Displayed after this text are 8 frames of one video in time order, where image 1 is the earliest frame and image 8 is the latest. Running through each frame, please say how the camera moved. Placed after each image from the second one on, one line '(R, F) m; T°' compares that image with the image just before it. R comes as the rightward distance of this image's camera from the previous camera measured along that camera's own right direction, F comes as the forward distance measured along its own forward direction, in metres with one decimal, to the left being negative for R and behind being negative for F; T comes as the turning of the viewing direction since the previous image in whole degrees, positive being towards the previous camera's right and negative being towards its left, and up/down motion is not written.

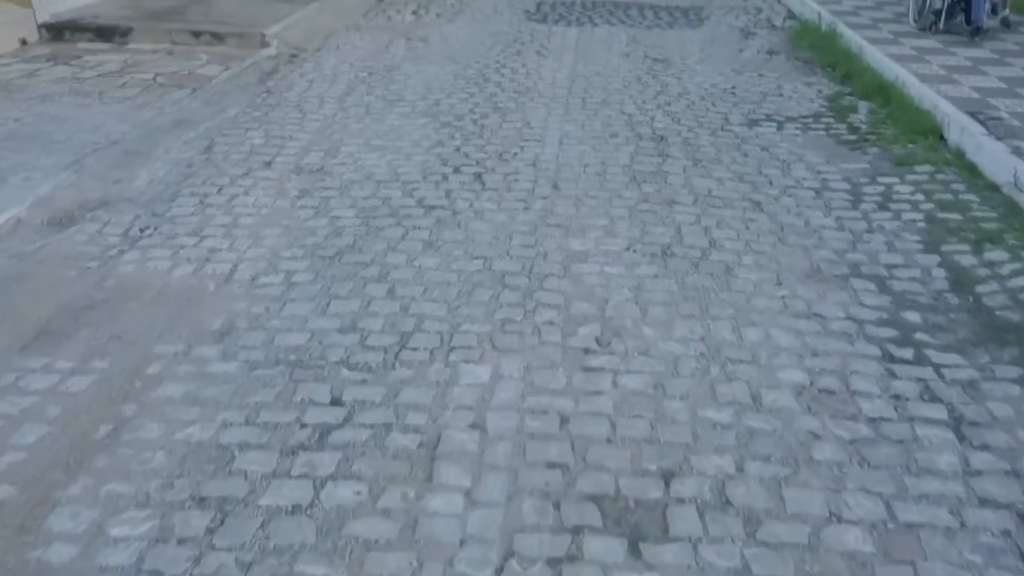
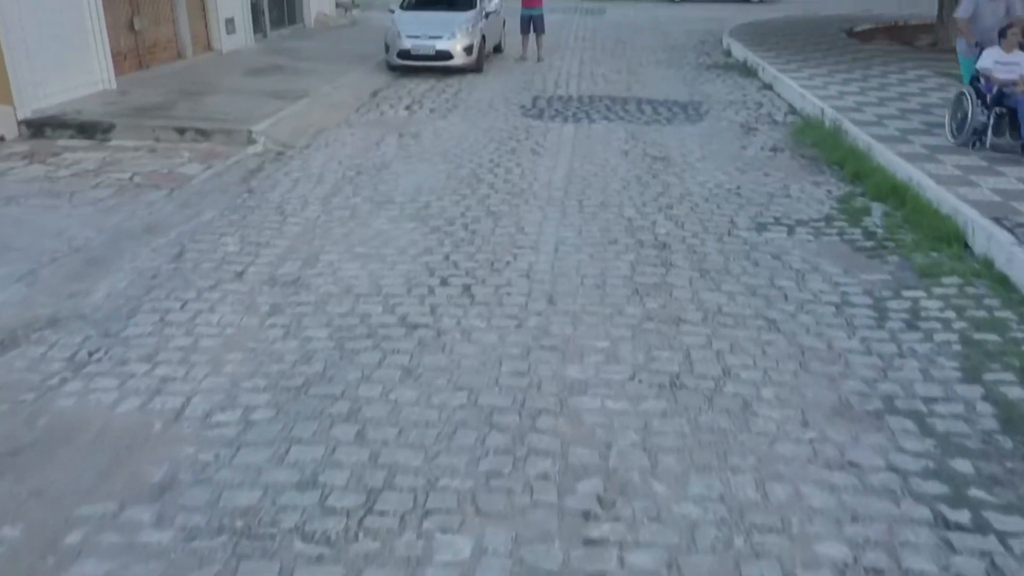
(+0.1, +0.6) m; 0°
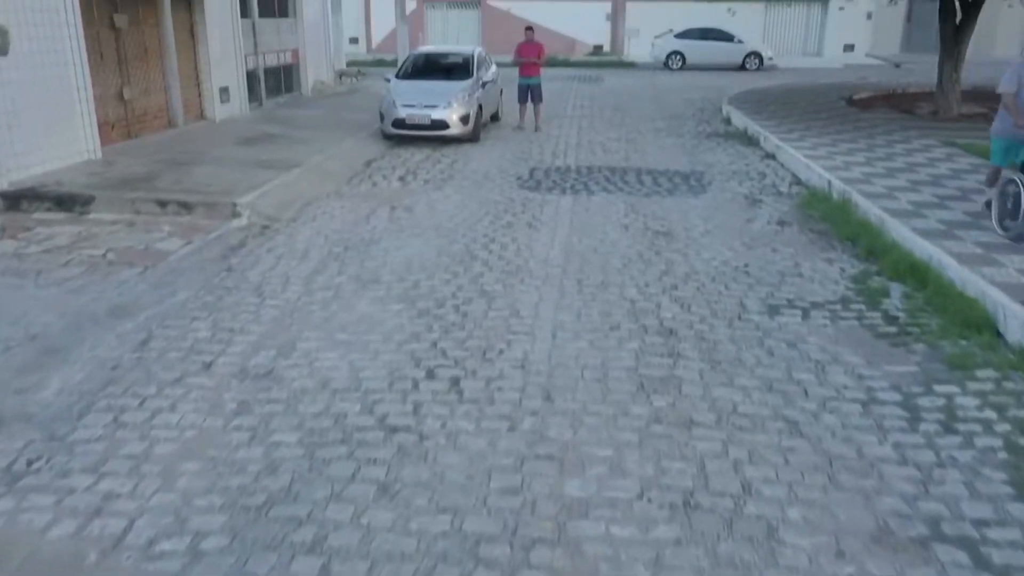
(0.0, +0.5) m; 0°
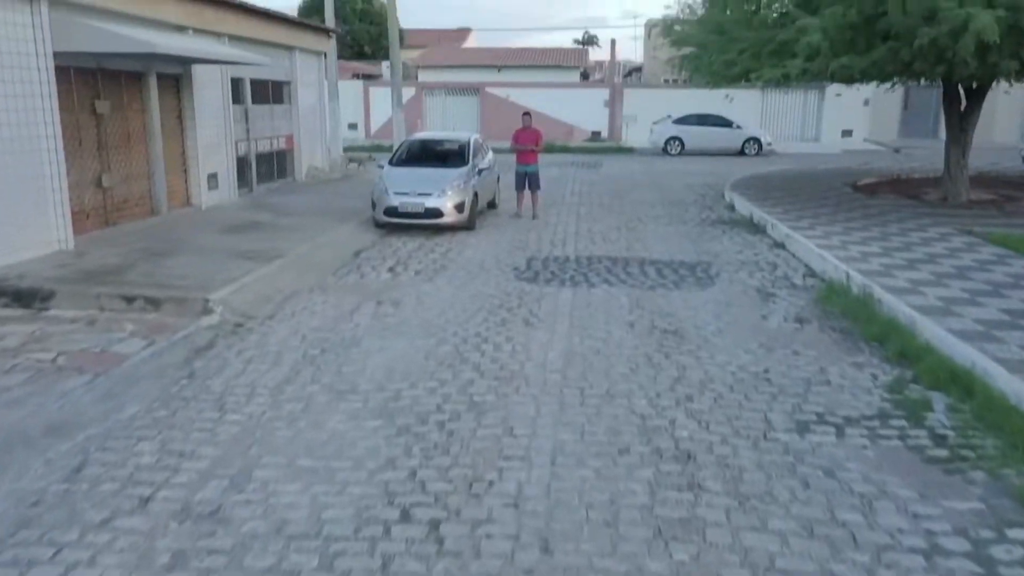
(0.0, +0.8) m; 0°
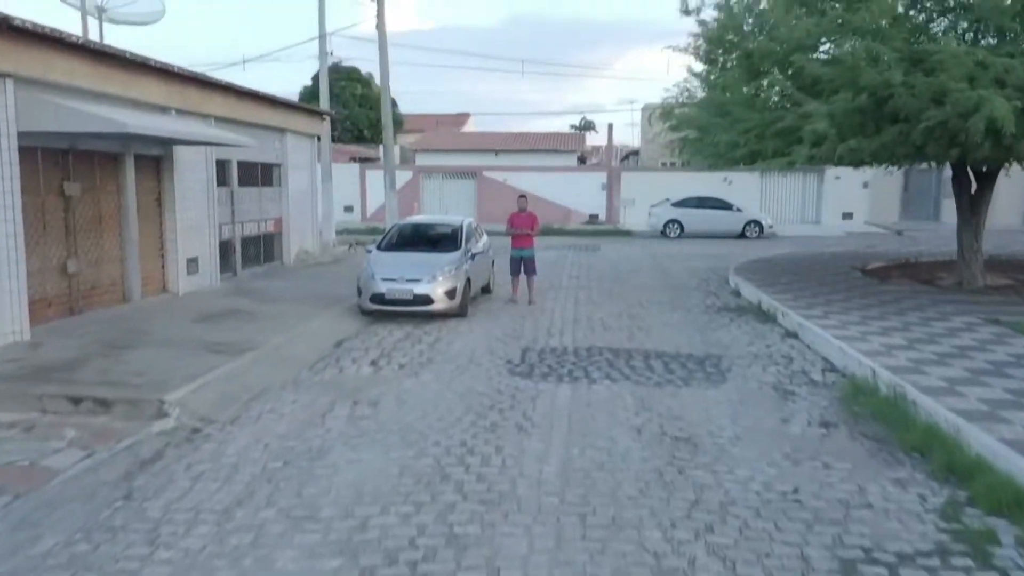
(+0.1, +0.9) m; 0°
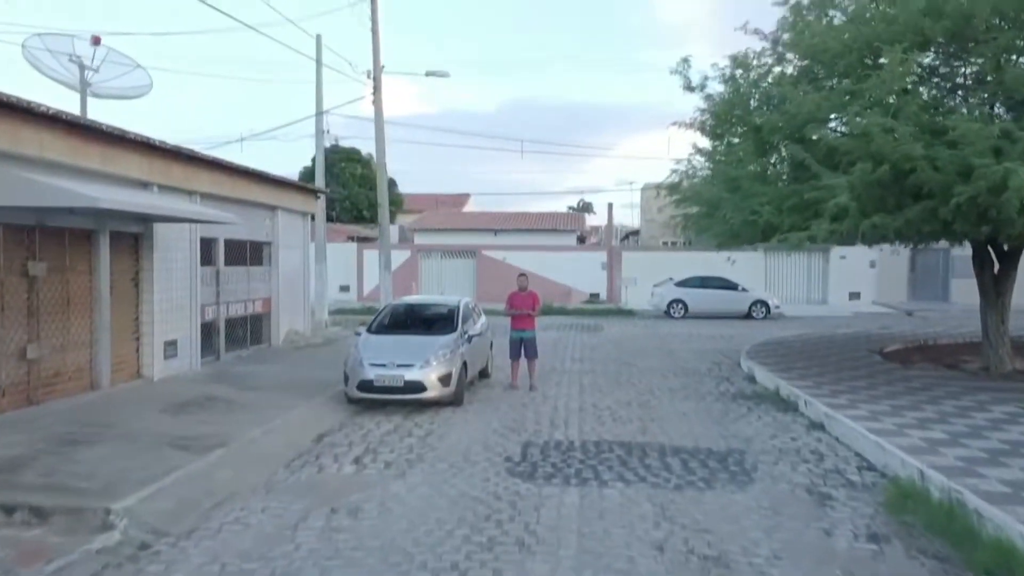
(0.0, +0.9) m; 0°
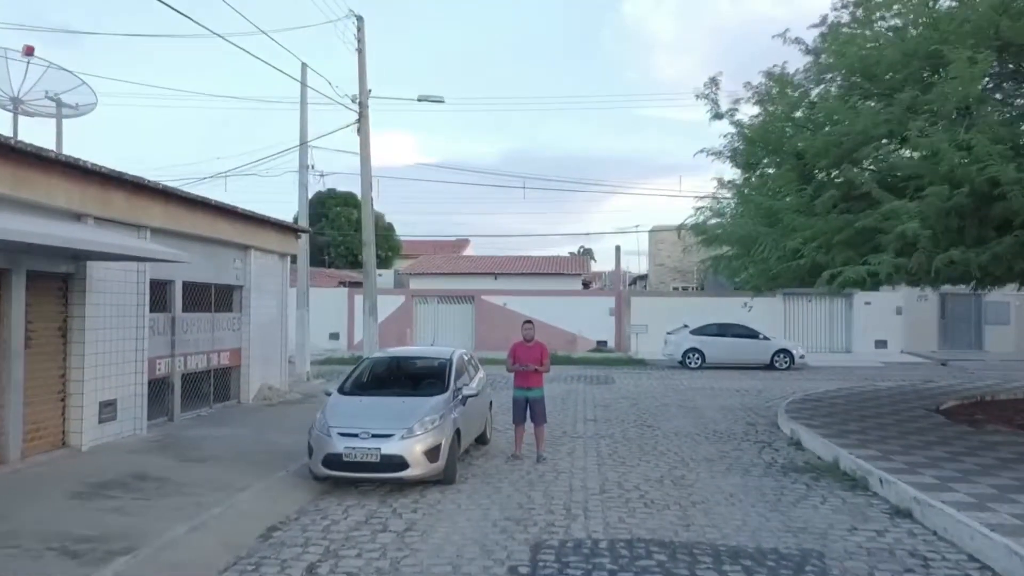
(0.0, +2.3) m; 0°
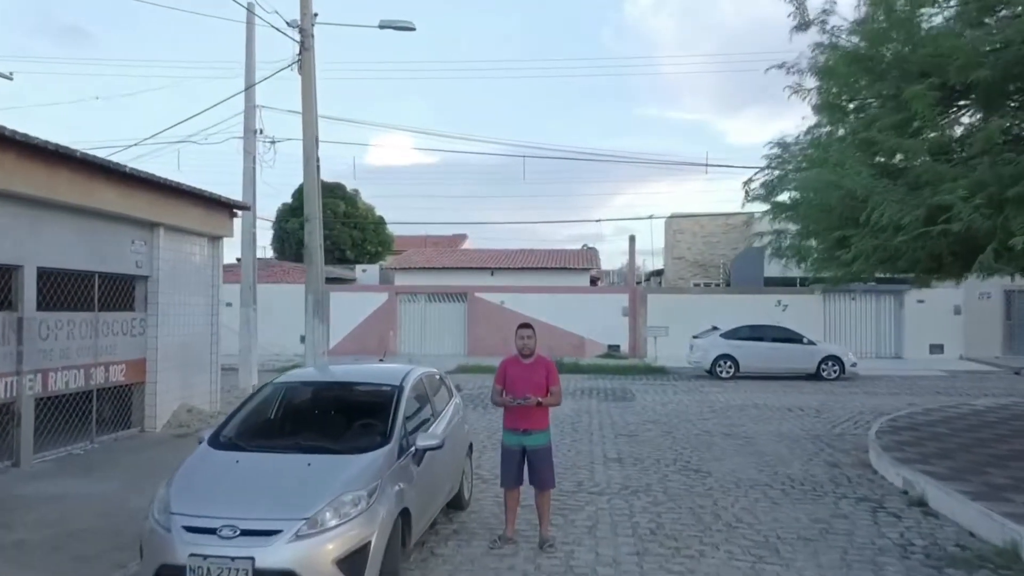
(+0.1, +4.3) m; 0°
